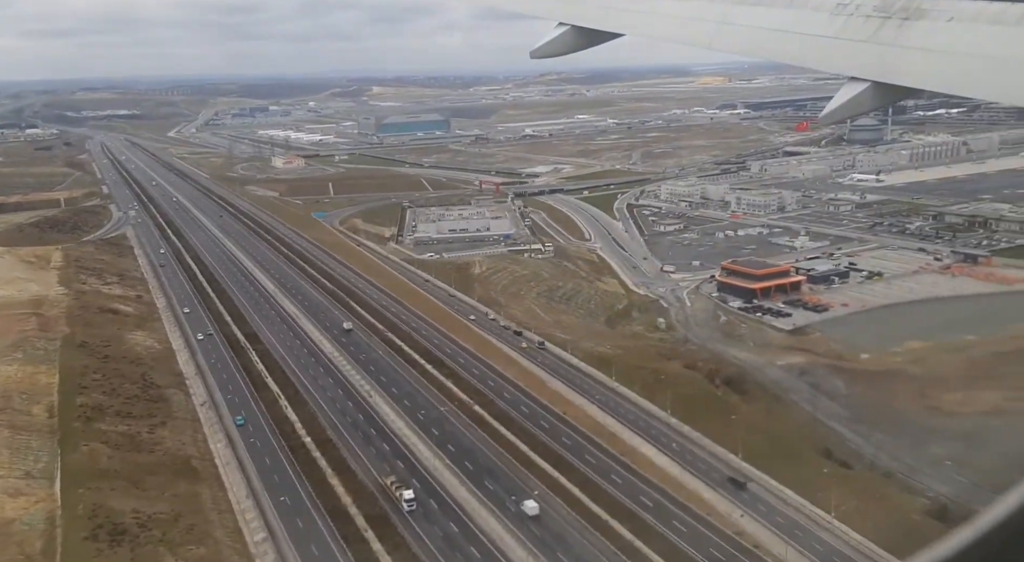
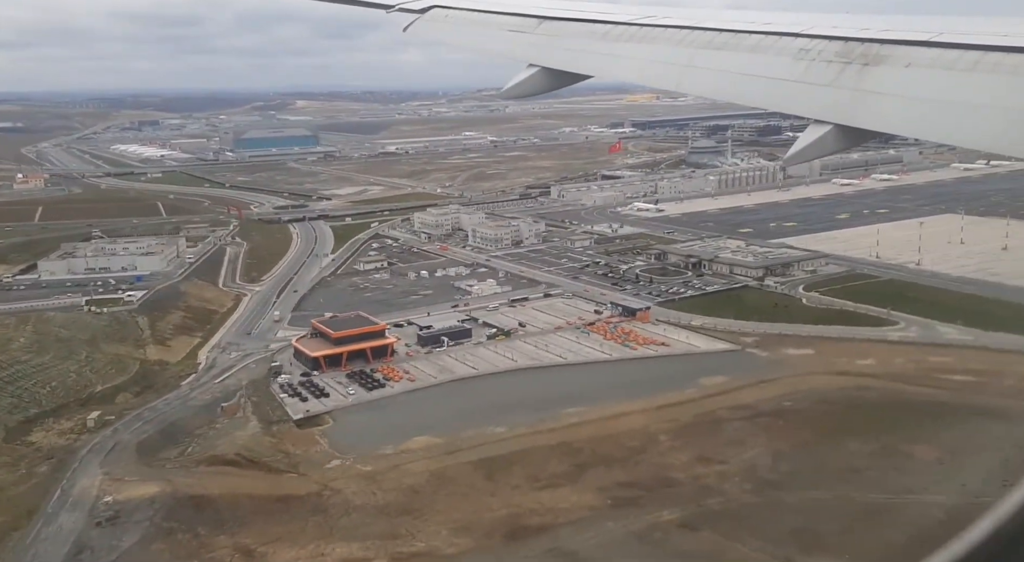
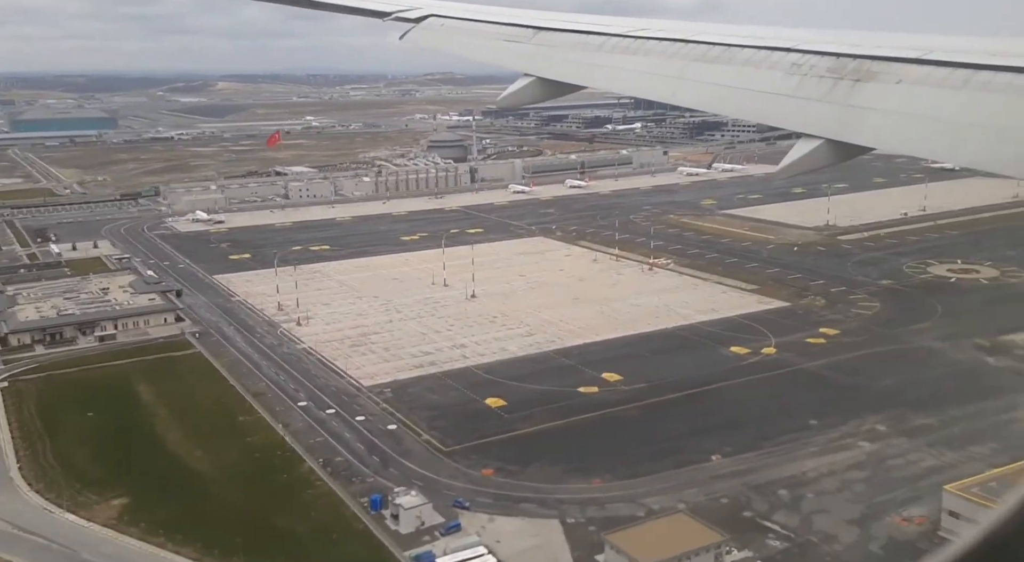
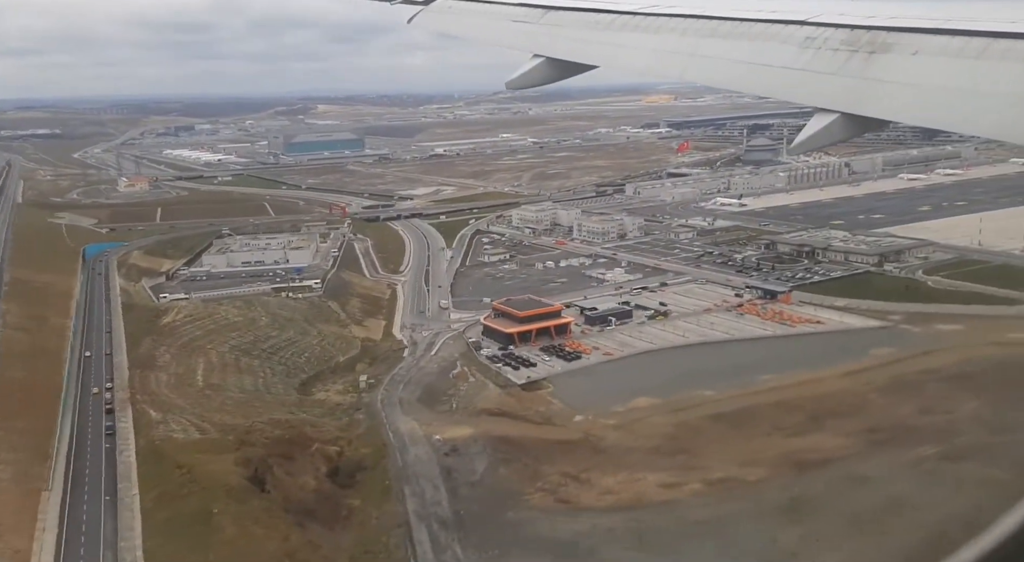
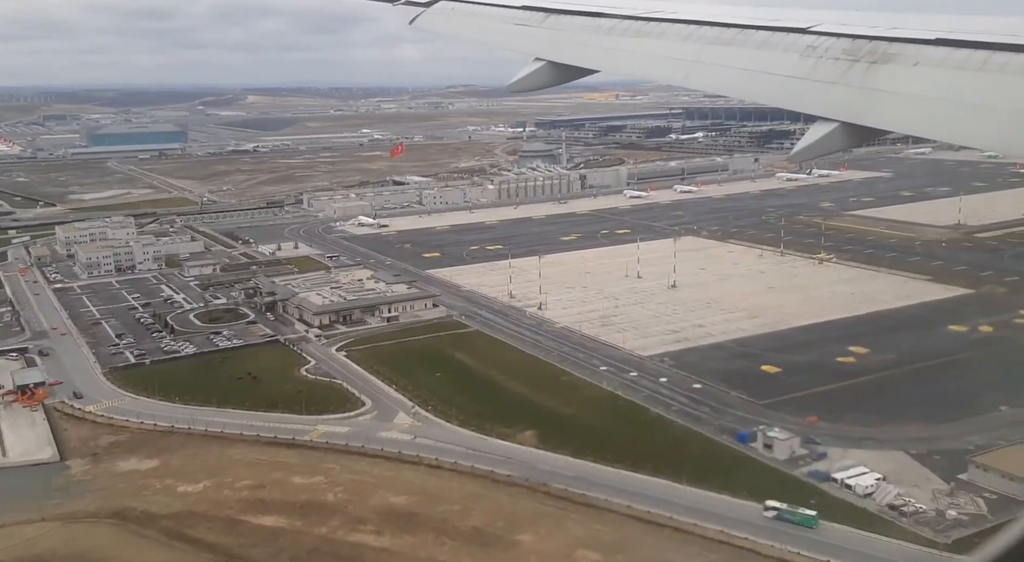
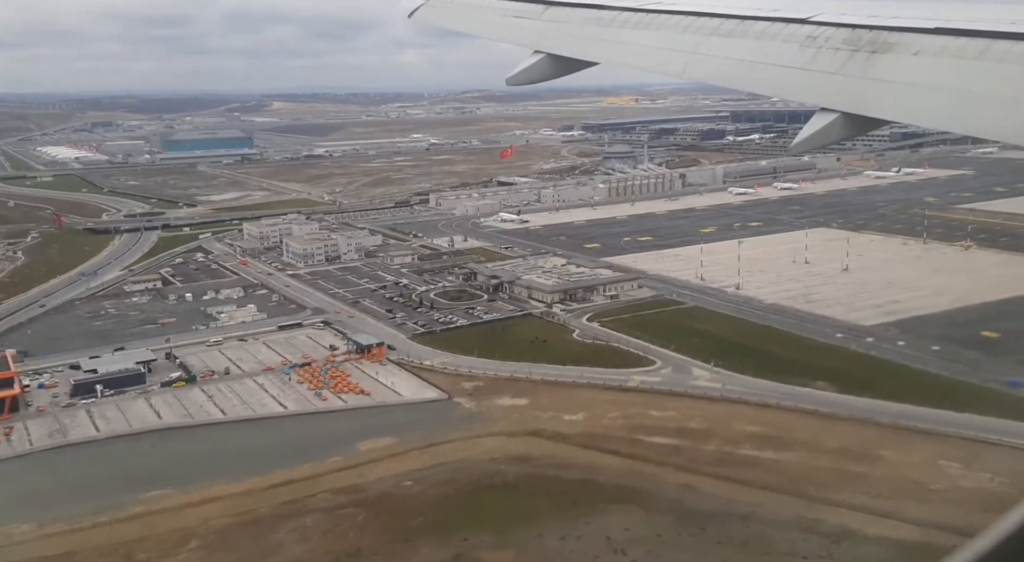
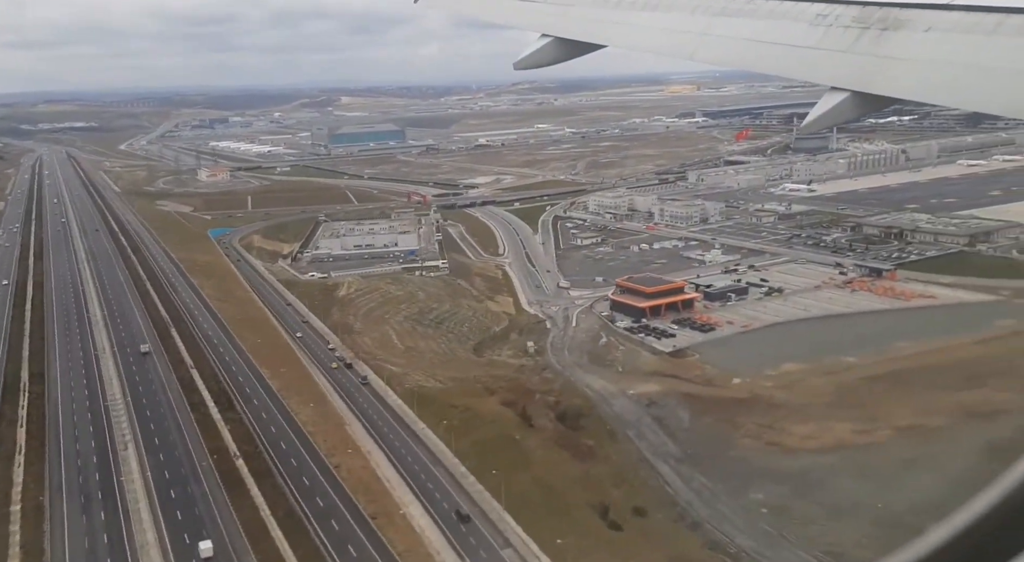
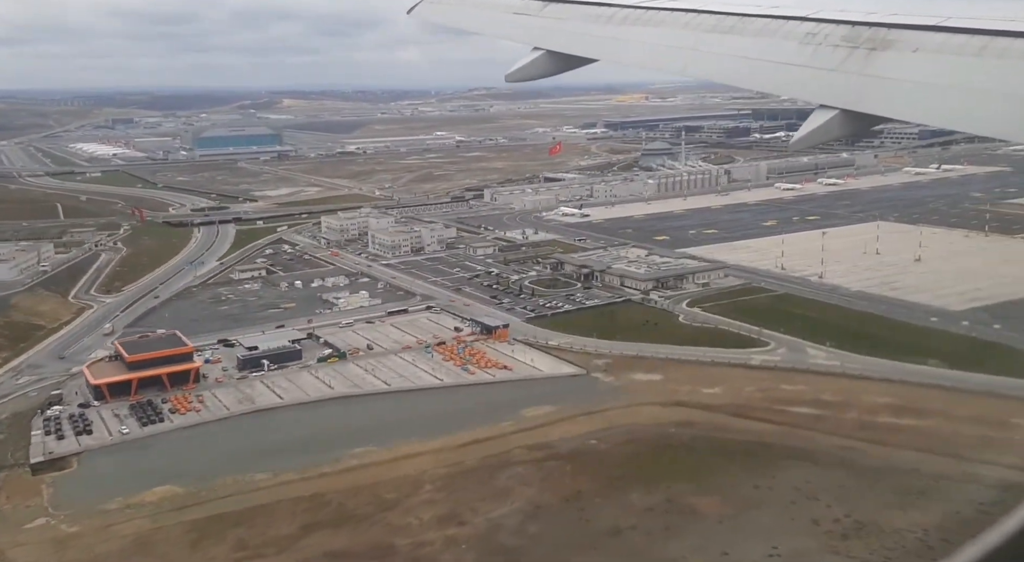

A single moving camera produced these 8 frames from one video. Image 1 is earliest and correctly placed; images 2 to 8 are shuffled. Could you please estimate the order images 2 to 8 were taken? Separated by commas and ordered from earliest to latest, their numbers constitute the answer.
7, 4, 2, 8, 6, 5, 3
